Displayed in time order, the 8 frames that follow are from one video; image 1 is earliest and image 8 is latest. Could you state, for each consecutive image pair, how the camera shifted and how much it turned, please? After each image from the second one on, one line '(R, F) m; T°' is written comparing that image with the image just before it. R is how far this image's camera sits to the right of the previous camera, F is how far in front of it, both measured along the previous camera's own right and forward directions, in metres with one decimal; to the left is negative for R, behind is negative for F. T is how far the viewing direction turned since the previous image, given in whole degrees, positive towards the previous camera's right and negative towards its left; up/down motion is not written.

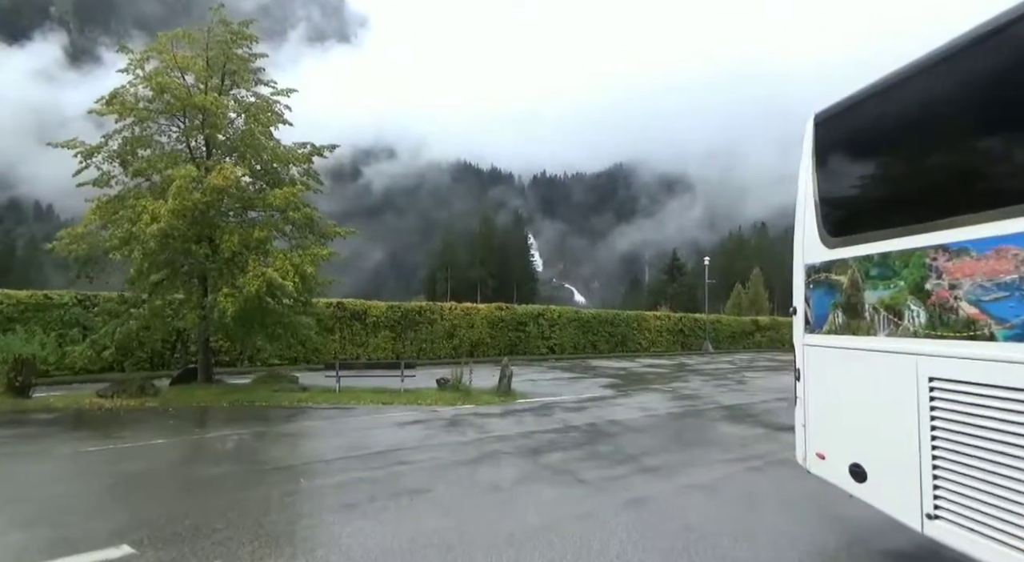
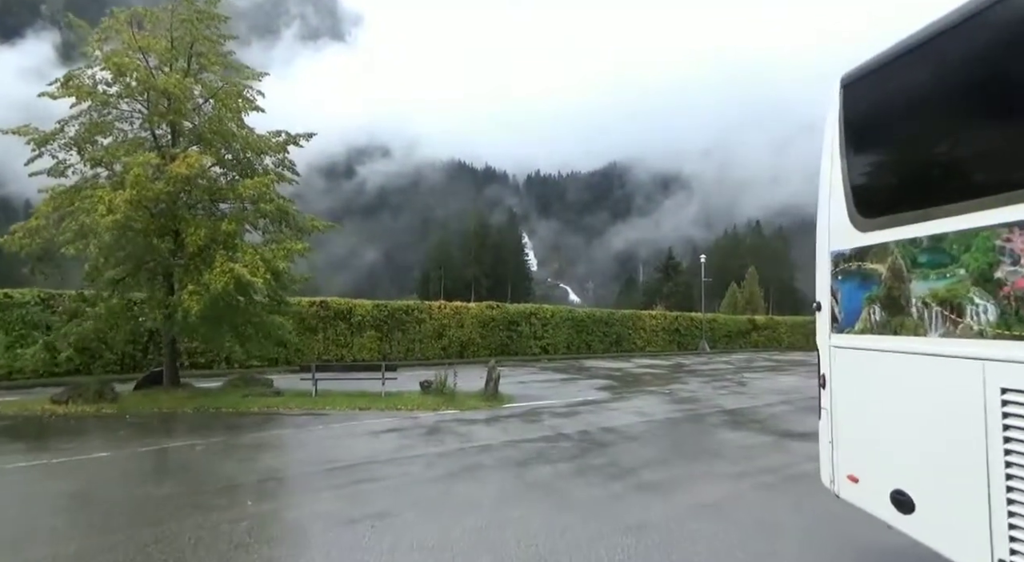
(+0.2, +0.9) m; 0°
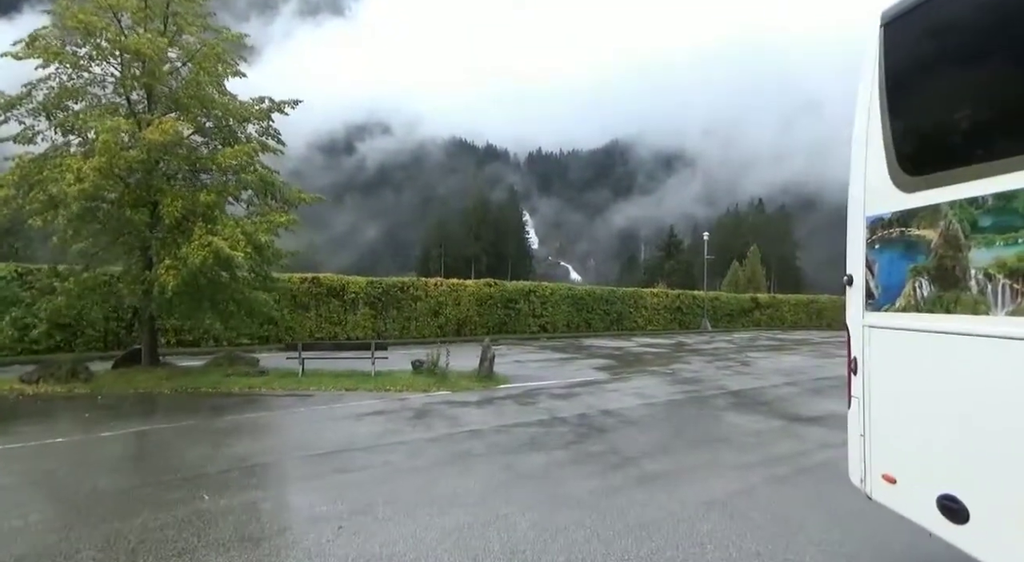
(+0.1, +0.7) m; 0°
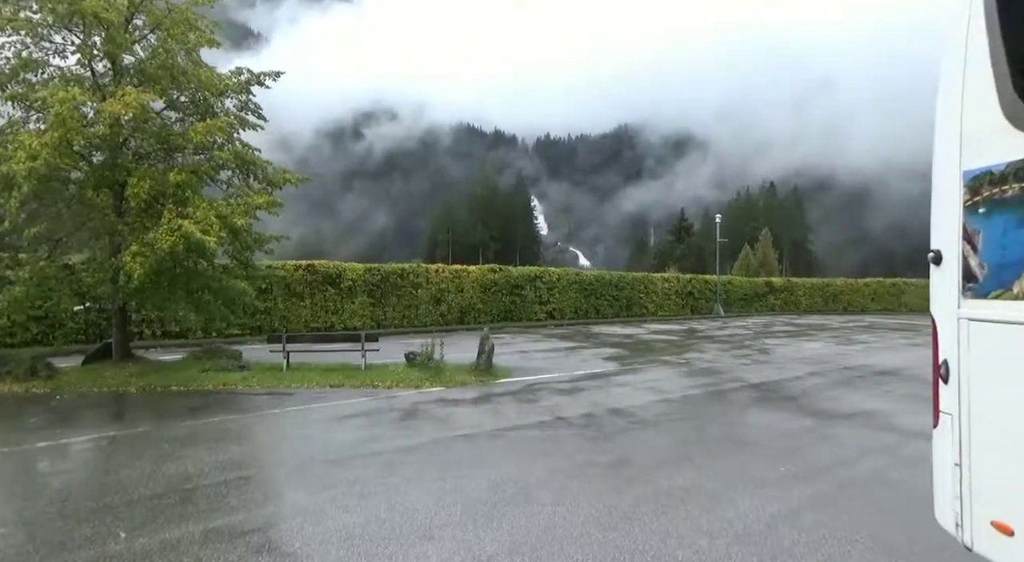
(+0.2, +1.1) m; -1°
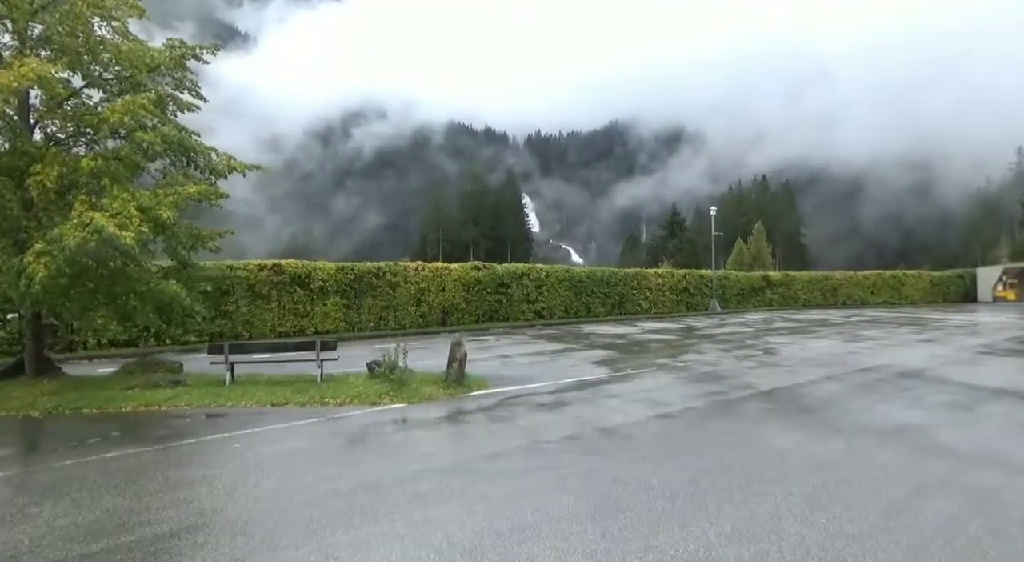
(+0.3, +1.6) m; +1°
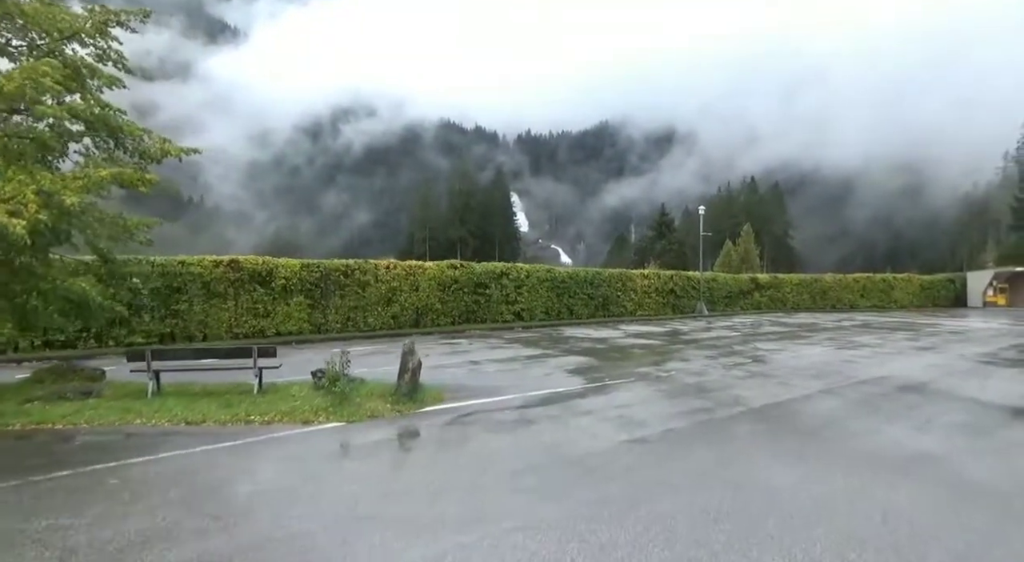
(+0.4, +1.2) m; +1°
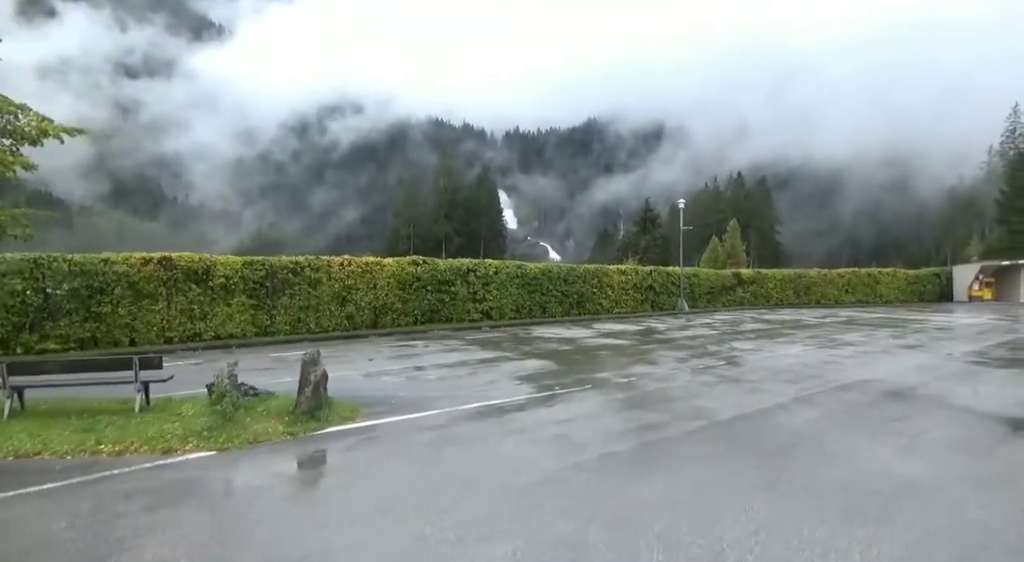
(+0.9, +1.4) m; +1°
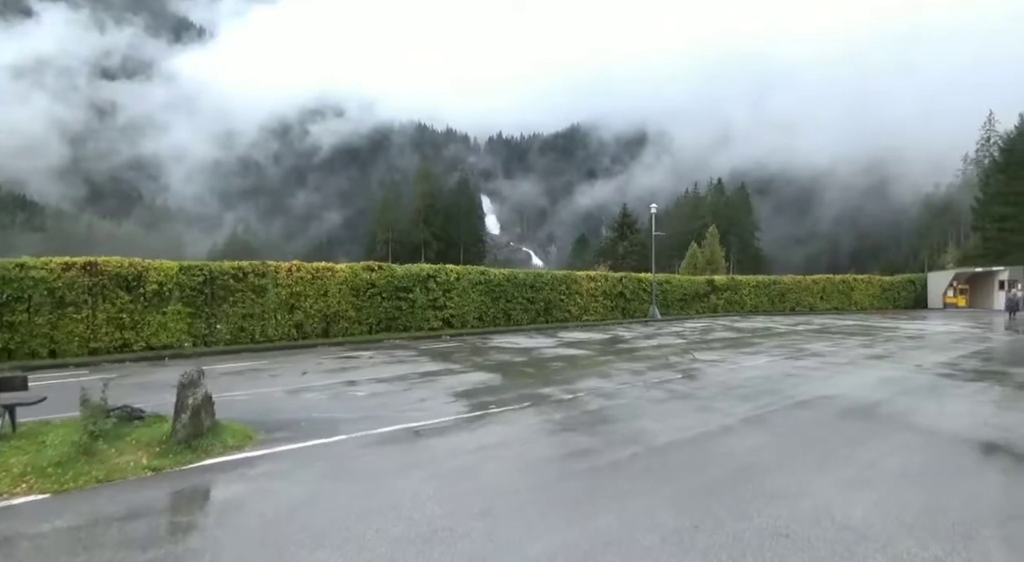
(+0.8, +0.9) m; +1°
